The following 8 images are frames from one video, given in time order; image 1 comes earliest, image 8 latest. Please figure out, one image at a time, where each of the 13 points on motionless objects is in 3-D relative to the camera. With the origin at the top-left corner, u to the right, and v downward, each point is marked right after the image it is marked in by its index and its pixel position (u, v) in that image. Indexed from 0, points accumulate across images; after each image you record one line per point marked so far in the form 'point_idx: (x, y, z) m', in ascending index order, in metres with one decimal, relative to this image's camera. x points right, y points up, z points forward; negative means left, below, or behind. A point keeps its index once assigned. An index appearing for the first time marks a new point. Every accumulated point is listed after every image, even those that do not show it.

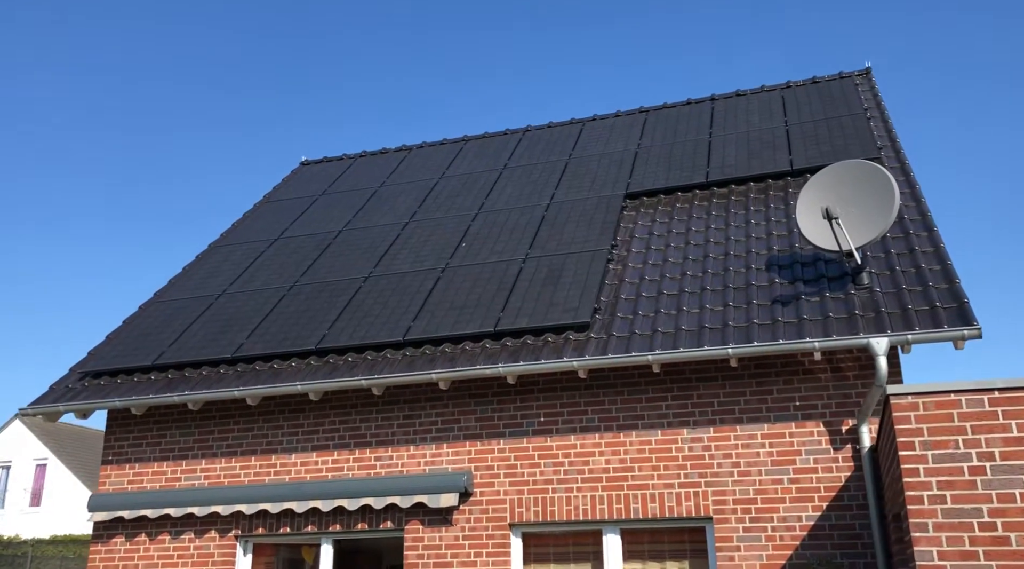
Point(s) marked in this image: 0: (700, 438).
0: (+1.7, -1.4, +8.1) m
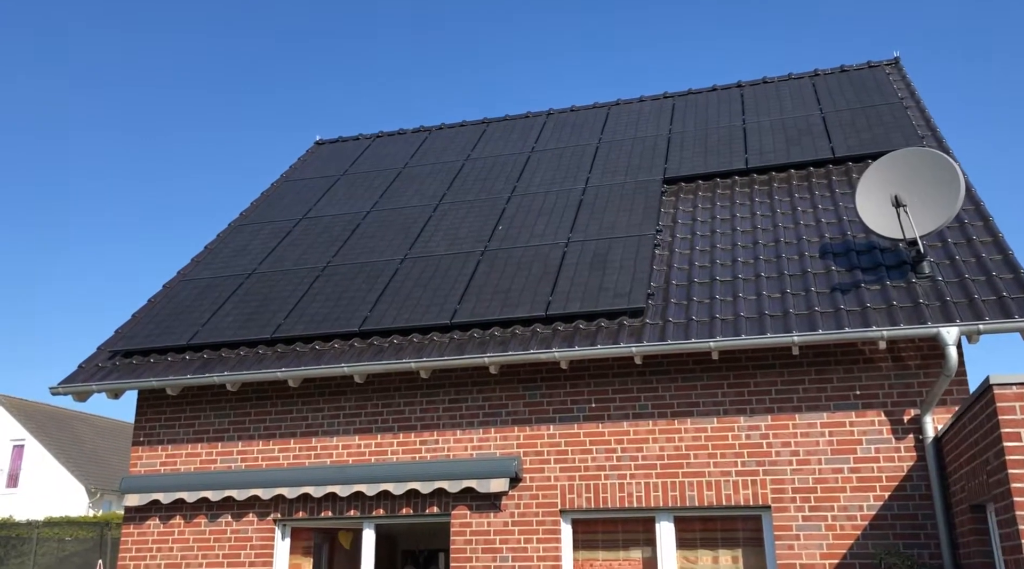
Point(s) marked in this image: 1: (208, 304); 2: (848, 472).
0: (+2.2, -1.3, +8.0) m
1: (-3.5, -0.2, +10.3) m
2: (+2.9, -1.6, +7.7) m
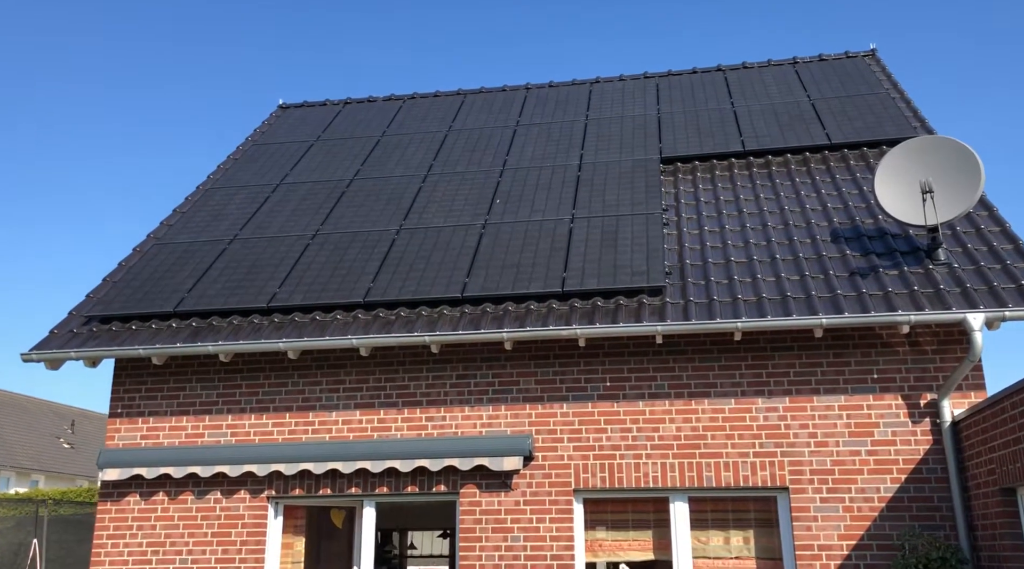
0: (+2.3, -1.1, +8.0) m
1: (-3.5, +0.2, +9.7) m
2: (+3.0, -1.5, +7.7) m
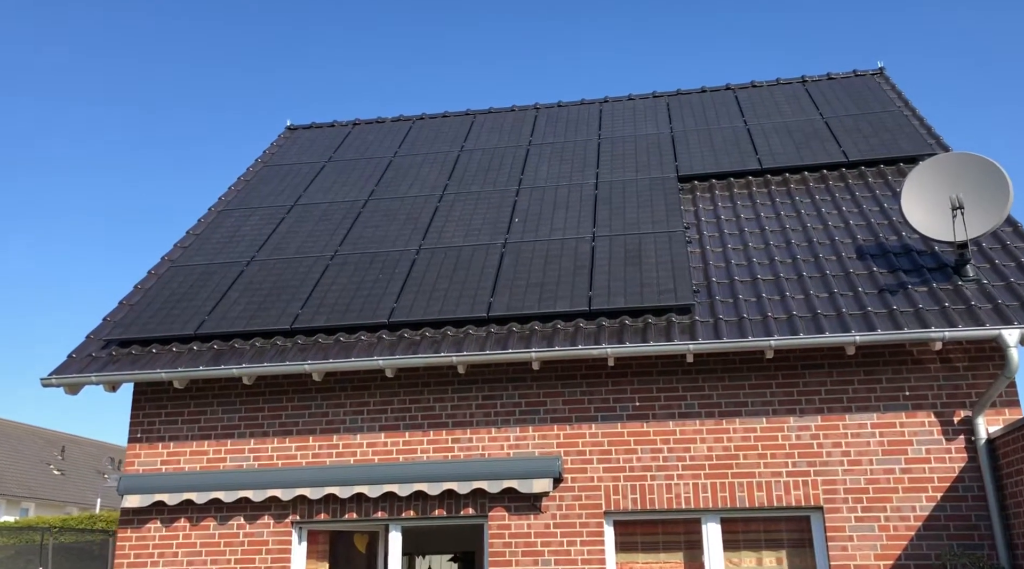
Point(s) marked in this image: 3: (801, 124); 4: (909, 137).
0: (+2.6, -1.2, +7.9) m
1: (-3.2, -0.1, +9.6) m
2: (+3.3, -1.6, +7.7) m
3: (+3.9, +2.2, +12.2) m
4: (+4.9, +1.8, +11.2) m
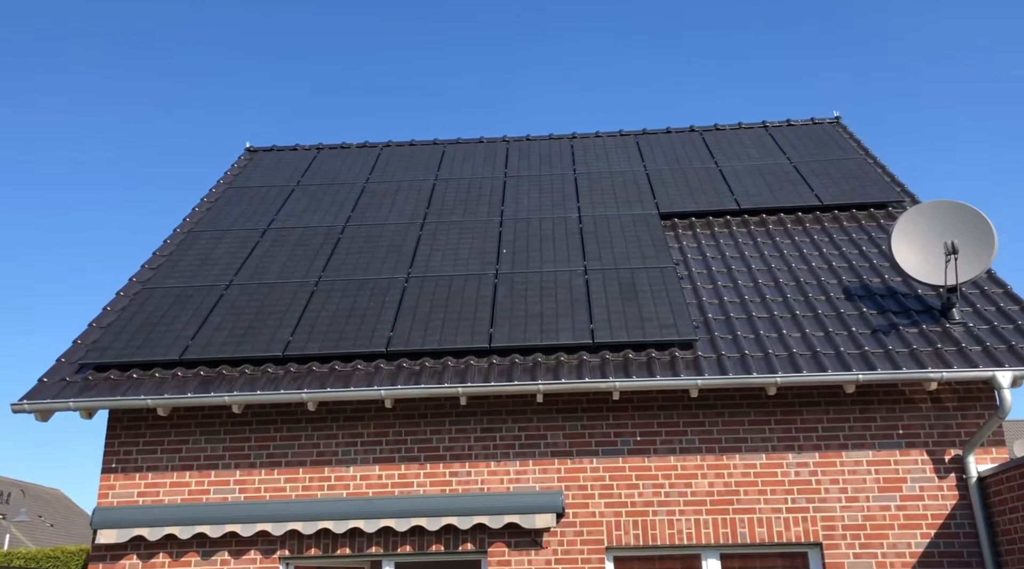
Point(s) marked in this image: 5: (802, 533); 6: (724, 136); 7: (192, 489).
0: (+2.6, -1.6, +8.0) m
1: (-3.3, -0.3, +9.3) m
2: (+3.3, -2.0, +7.8) m
3: (+3.6, +1.6, +12.5) m
4: (+4.7, +1.3, +11.6) m
5: (+2.5, -2.2, +7.9) m
6: (+3.3, +2.3, +14.1) m
7: (-2.9, -1.9, +8.3) m
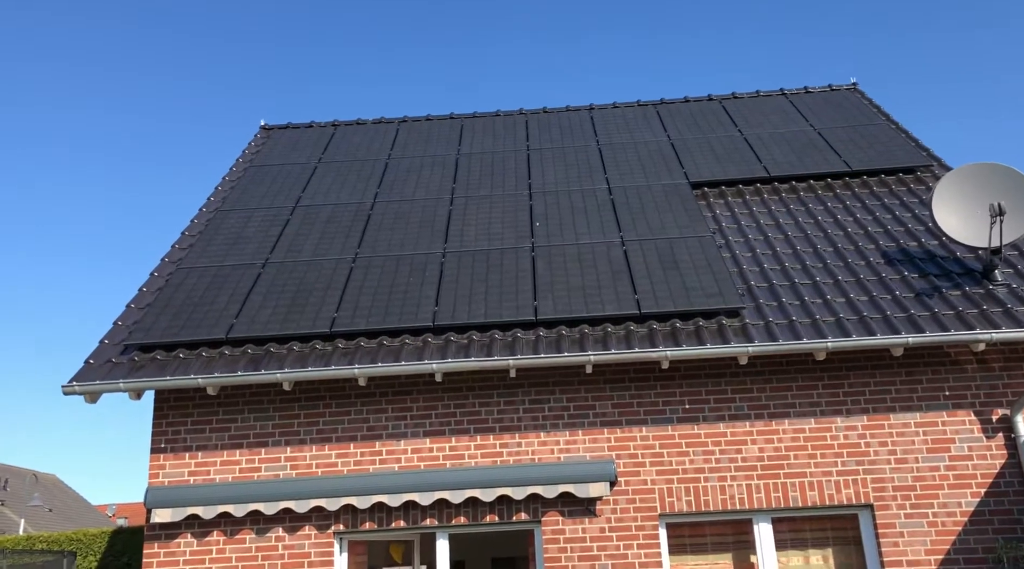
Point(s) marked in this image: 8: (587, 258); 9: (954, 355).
0: (+3.1, -1.3, +8.1) m
1: (-2.9, -0.1, +9.2) m
2: (+3.8, -1.6, +7.9) m
3: (+3.9, +2.1, +12.5) m
4: (+5.1, +1.8, +11.6) m
5: (+3.0, -1.9, +7.9) m
6: (+3.6, +2.8, +14.1) m
7: (-2.5, -1.7, +8.3) m
8: (+0.8, +0.3, +9.4) m
9: (+4.0, -0.6, +8.2) m
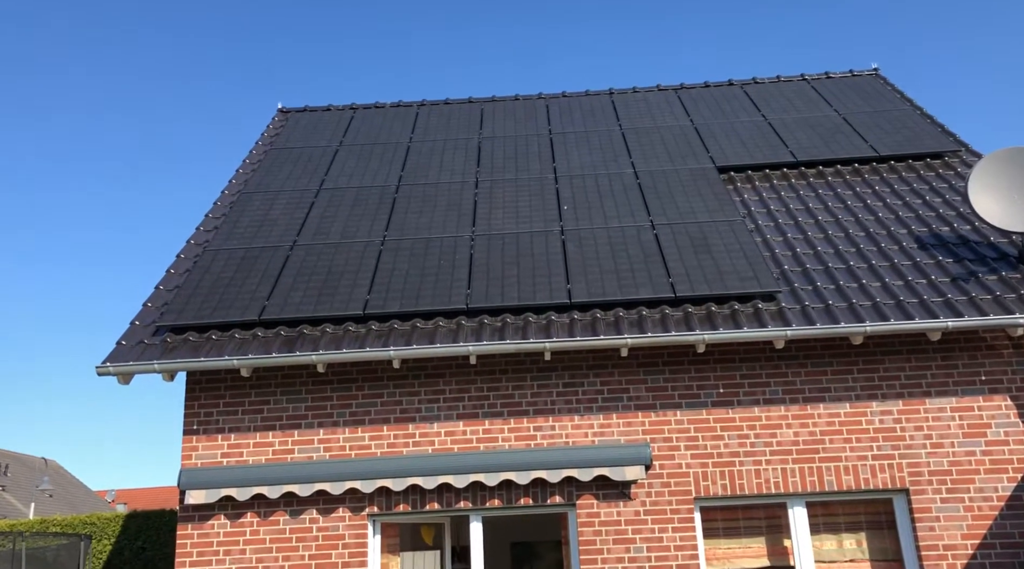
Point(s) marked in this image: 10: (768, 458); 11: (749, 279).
0: (+3.4, -1.1, +8.1) m
1: (-2.6, +0.1, +9.2) m
2: (+4.1, -1.5, +7.9) m
3: (+4.3, +2.3, +12.5) m
4: (+5.4, +1.9, +11.6) m
5: (+3.3, -1.7, +7.9) m
6: (+3.9, +3.0, +14.0) m
7: (-2.2, -1.5, +8.3) m
8: (+1.1, +0.4, +9.3) m
9: (+4.3, -0.5, +8.2) m
10: (+2.3, -1.6, +8.1) m
11: (+2.2, +0.1, +8.4) m
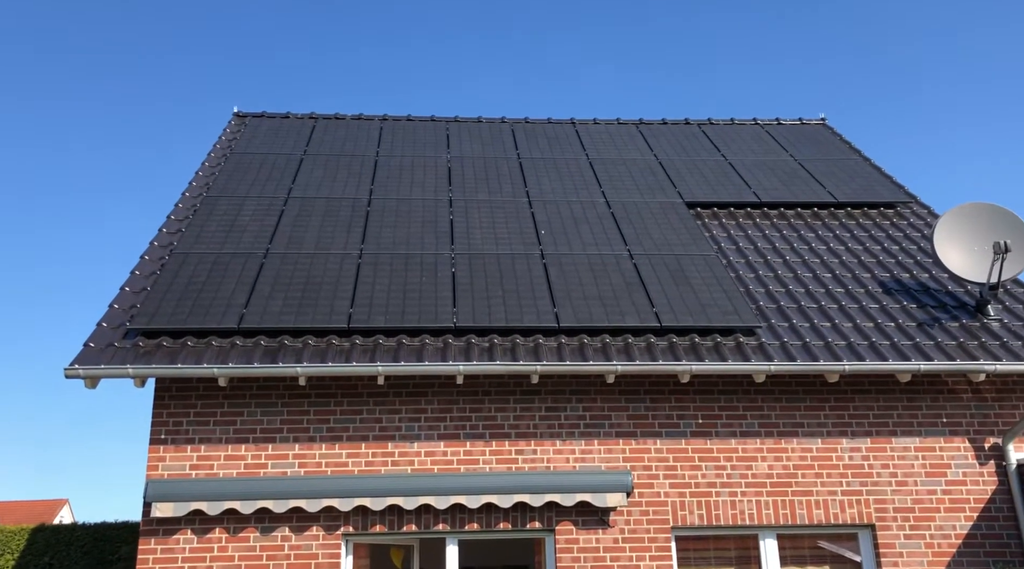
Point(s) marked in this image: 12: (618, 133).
0: (+3.2, -1.5, +8.4) m
1: (-2.8, 0.0, +8.9) m
2: (+3.9, -1.9, +8.3) m
3: (+3.8, +1.7, +12.9) m
4: (+5.0, +1.3, +12.2) m
5: (+3.1, -2.1, +8.2) m
6: (+3.4, +2.5, +14.4) m
7: (-2.3, -1.6, +8.0) m
8: (+0.9, +0.2, +9.4) m
9: (+4.2, -1.0, +8.6) m
10: (+2.1, -1.9, +8.2) m
11: (+2.1, -0.3, +8.7) m
12: (+1.7, +2.4, +14.2) m
